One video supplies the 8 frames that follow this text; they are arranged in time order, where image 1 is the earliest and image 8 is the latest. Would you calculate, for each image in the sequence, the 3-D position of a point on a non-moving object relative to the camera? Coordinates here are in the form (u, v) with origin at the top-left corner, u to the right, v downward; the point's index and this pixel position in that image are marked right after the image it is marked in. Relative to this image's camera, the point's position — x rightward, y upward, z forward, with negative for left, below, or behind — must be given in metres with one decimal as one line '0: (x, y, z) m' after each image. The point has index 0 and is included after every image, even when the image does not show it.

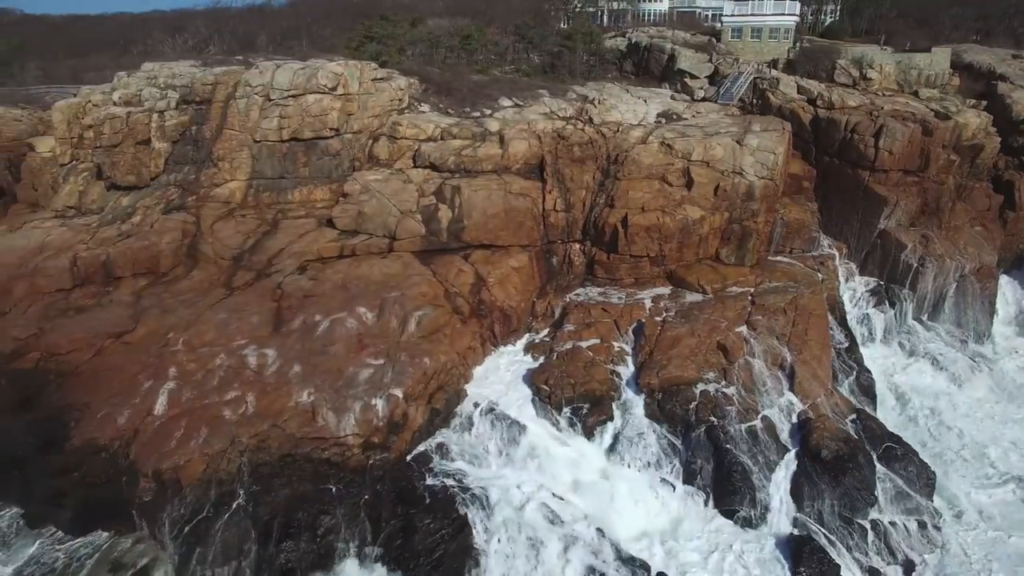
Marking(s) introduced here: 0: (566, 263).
0: (+1.5, +0.7, +17.6) m
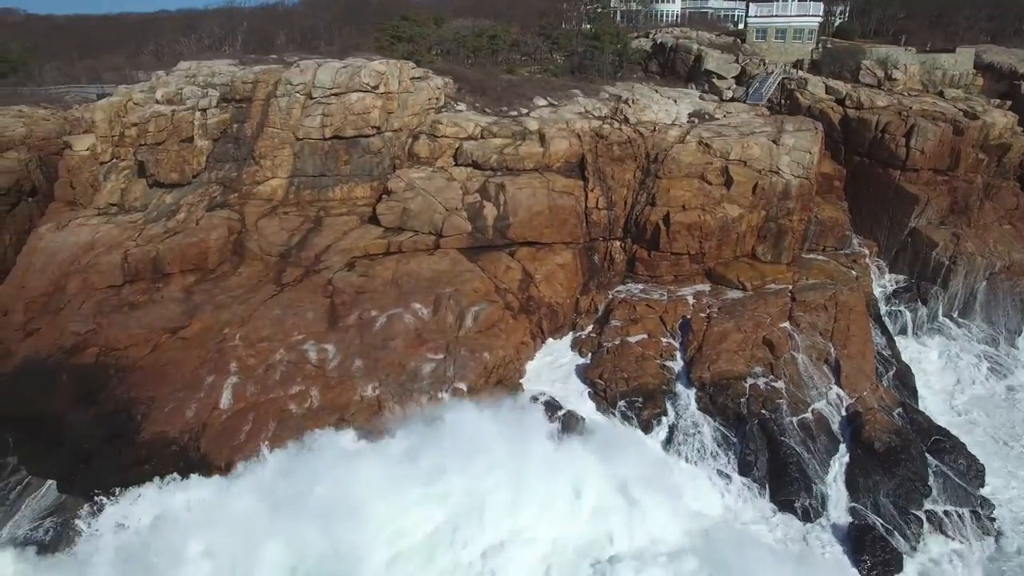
0: (+2.7, +0.8, +17.8) m
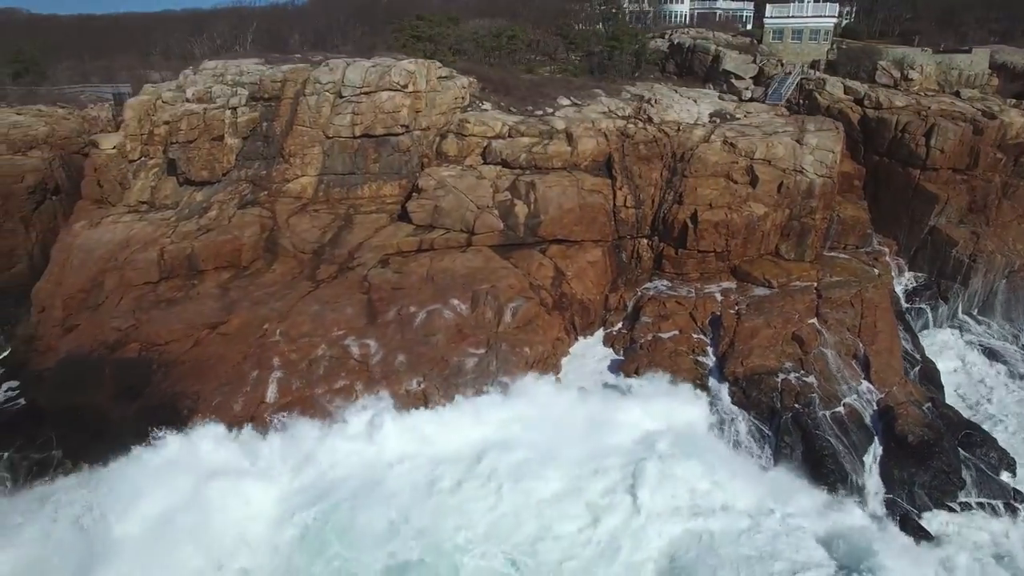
0: (+3.4, +0.8, +17.9) m
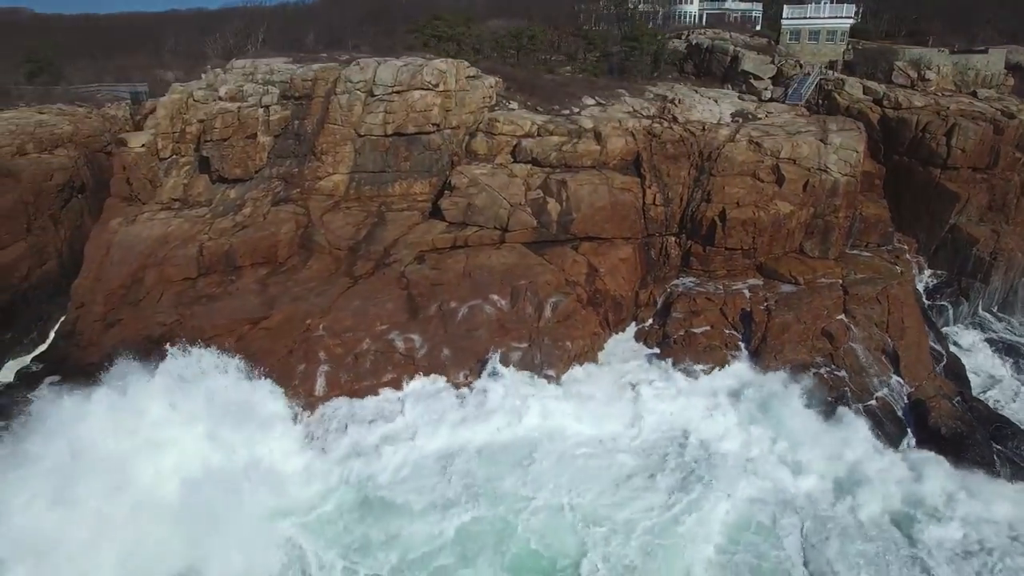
0: (+4.3, +0.9, +18.2) m
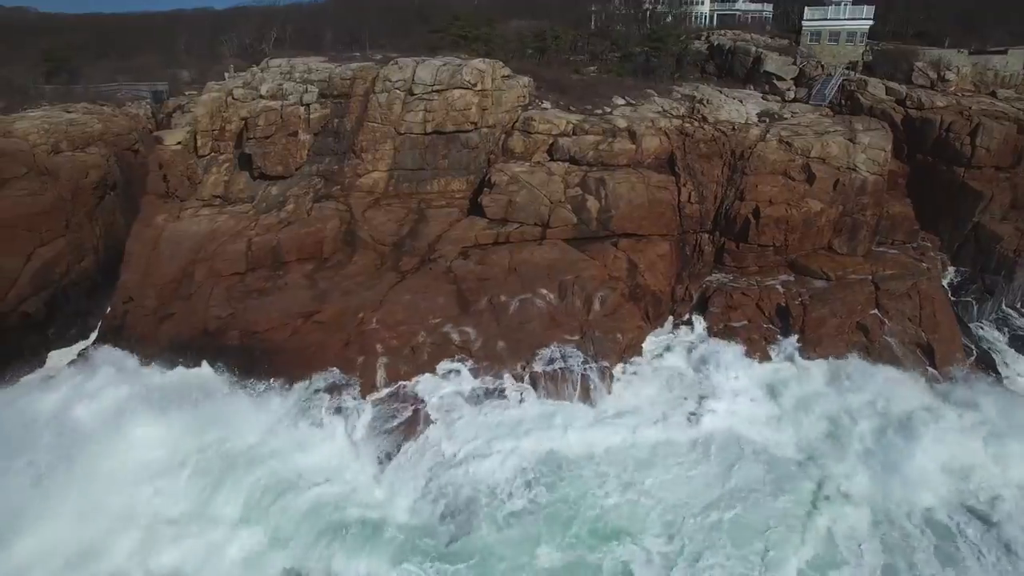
0: (+5.4, +1.1, +18.5) m
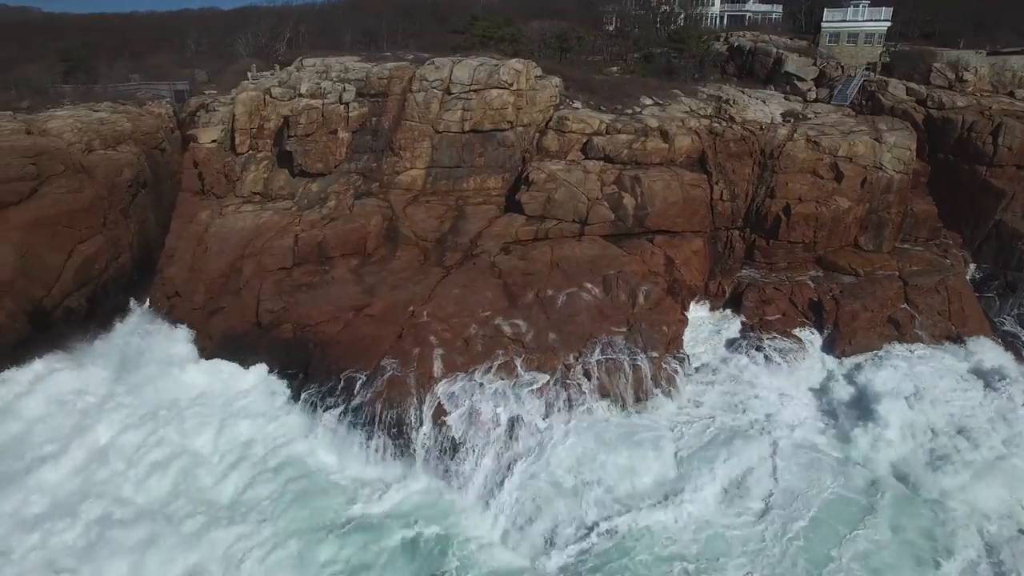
0: (+6.4, +1.2, +18.9) m
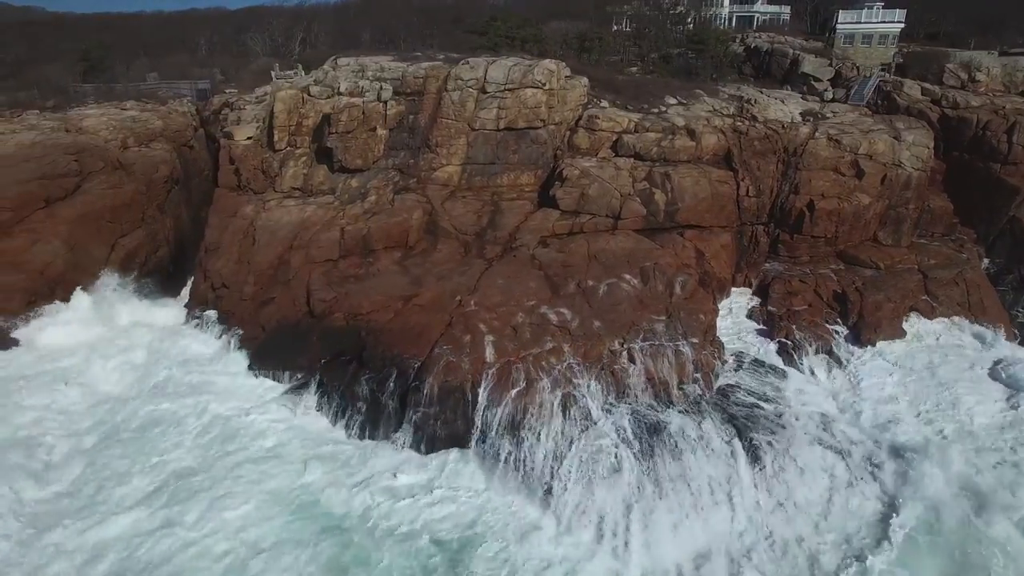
0: (+7.4, +1.4, +19.6) m
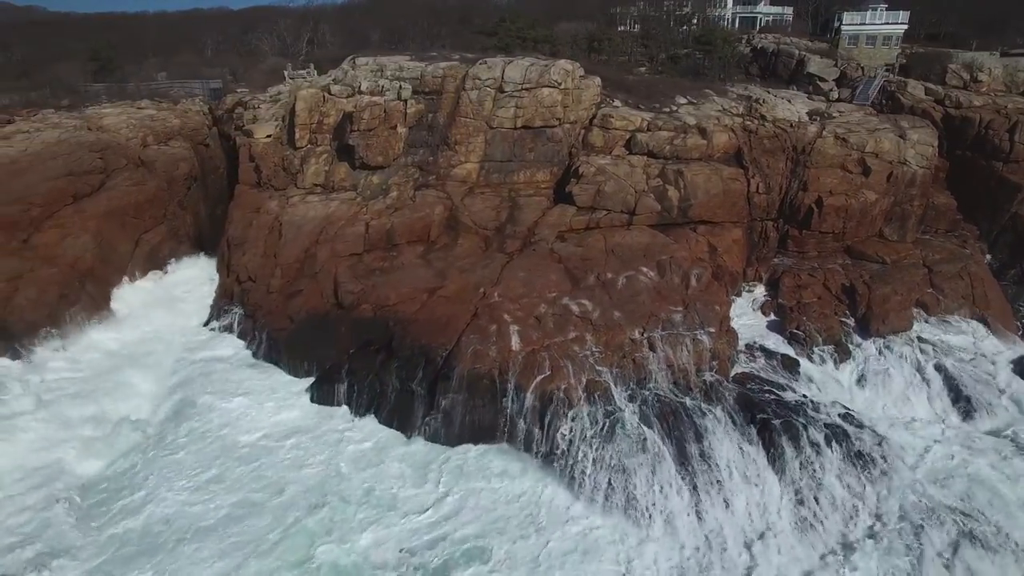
0: (+7.9, +1.6, +20.2) m
